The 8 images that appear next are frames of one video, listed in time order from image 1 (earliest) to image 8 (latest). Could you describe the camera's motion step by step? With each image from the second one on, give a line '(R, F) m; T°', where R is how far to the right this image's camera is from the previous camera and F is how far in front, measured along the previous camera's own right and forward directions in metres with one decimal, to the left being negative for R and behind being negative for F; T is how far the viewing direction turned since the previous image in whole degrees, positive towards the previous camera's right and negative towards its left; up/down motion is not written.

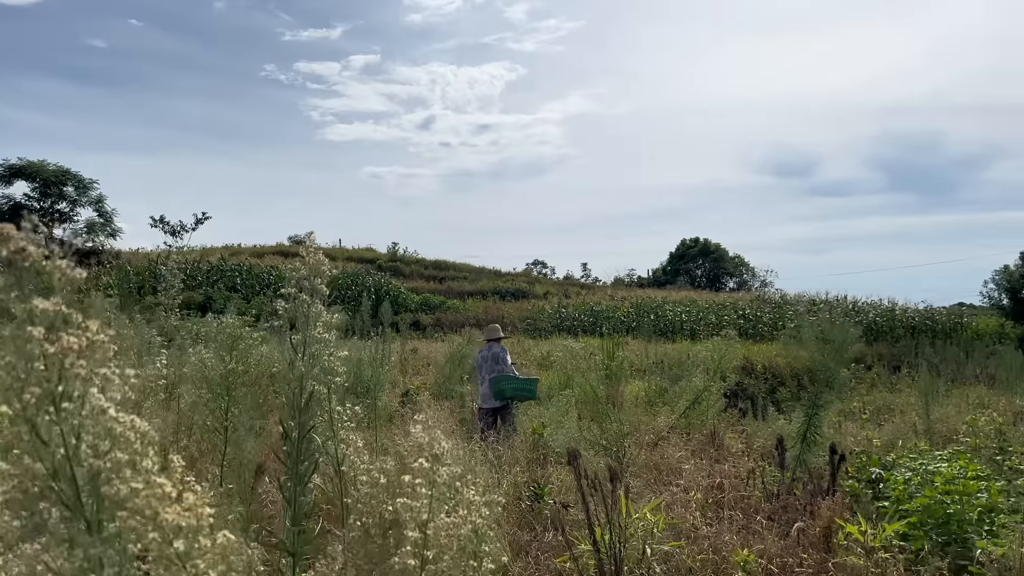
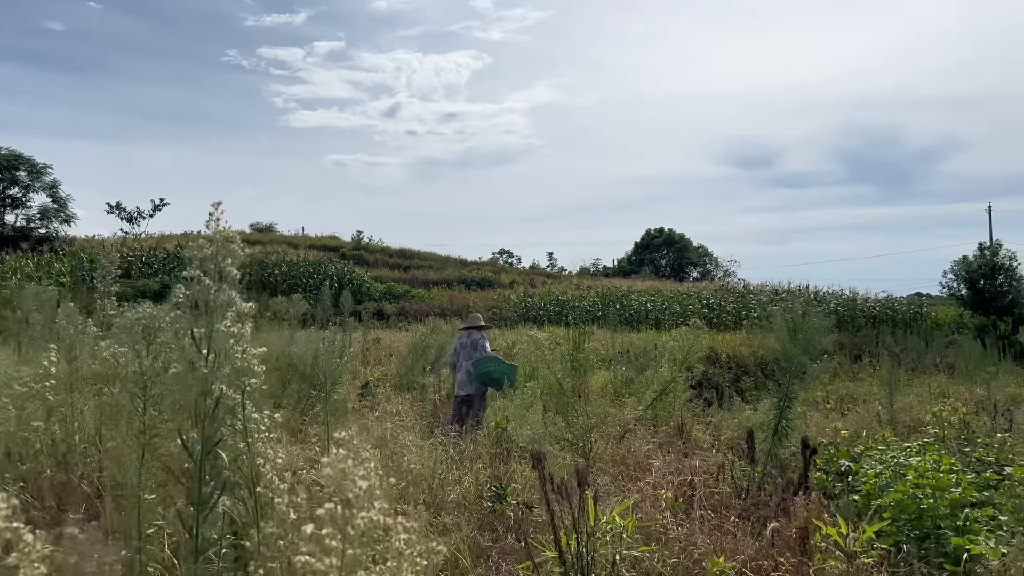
(0.0, +0.2) m; +2°
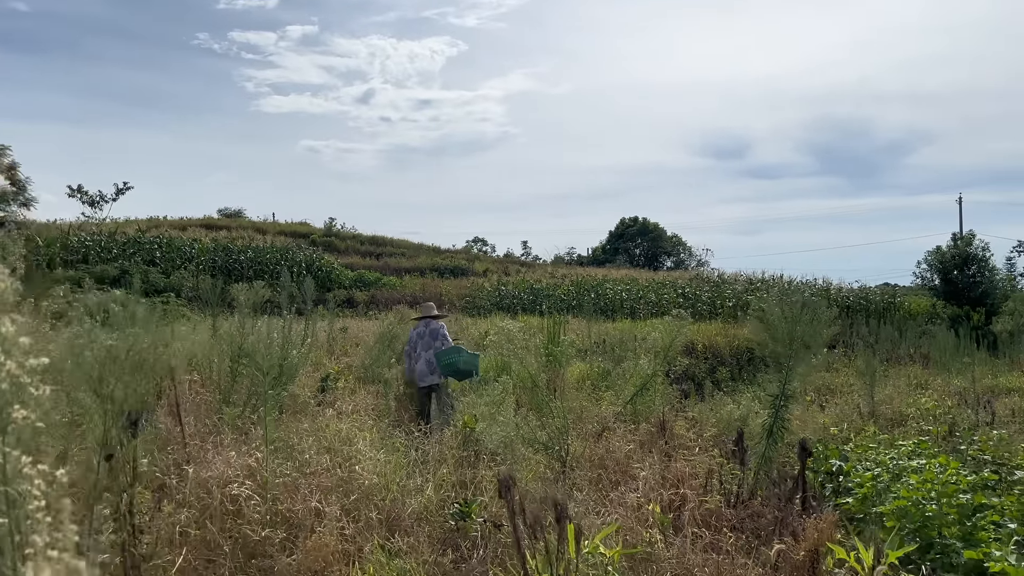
(0.0, +0.4) m; +2°
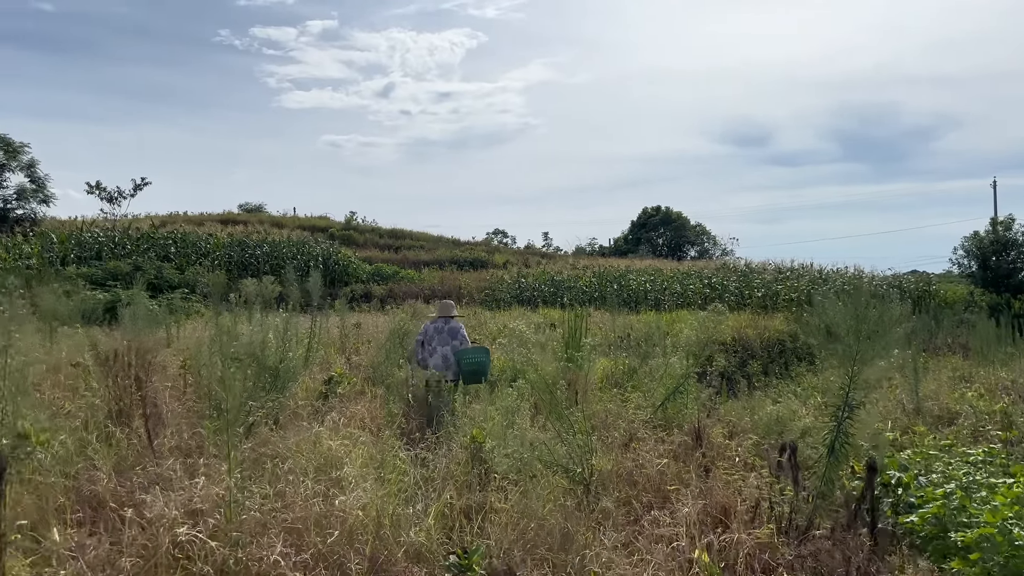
(0.0, +0.5) m; -2°
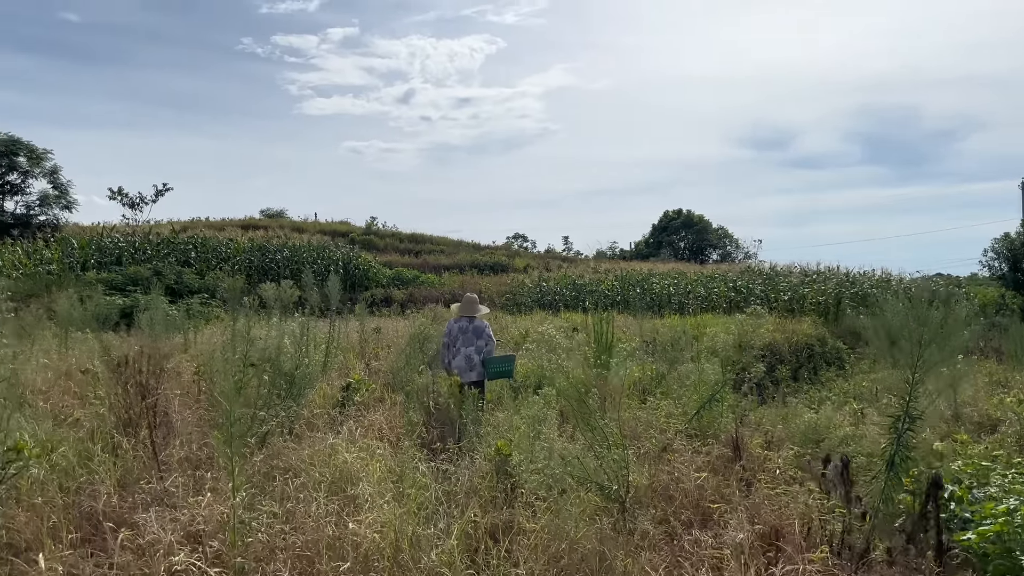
(0.0, +0.2) m; -1°
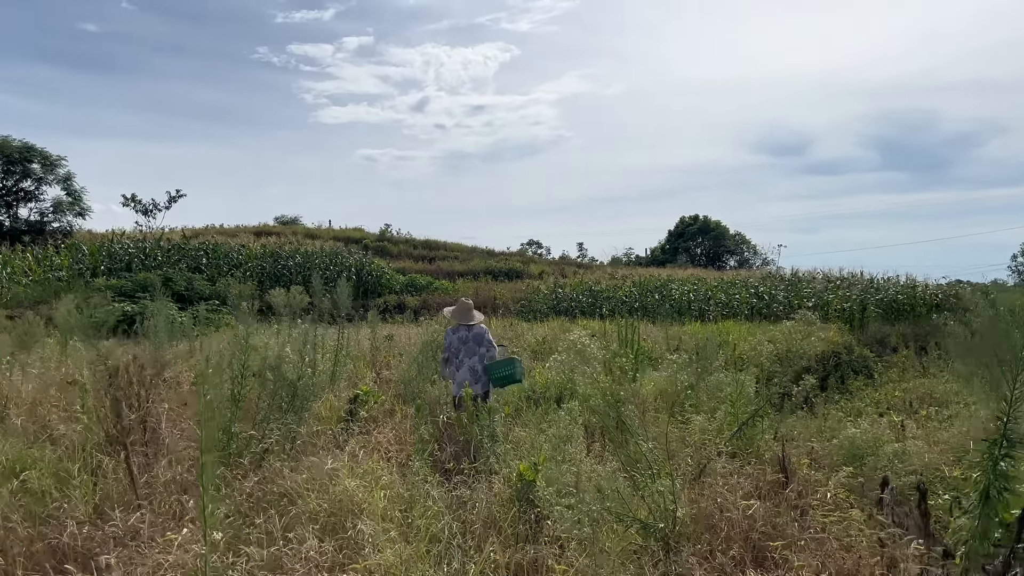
(0.0, +0.4) m; -1°
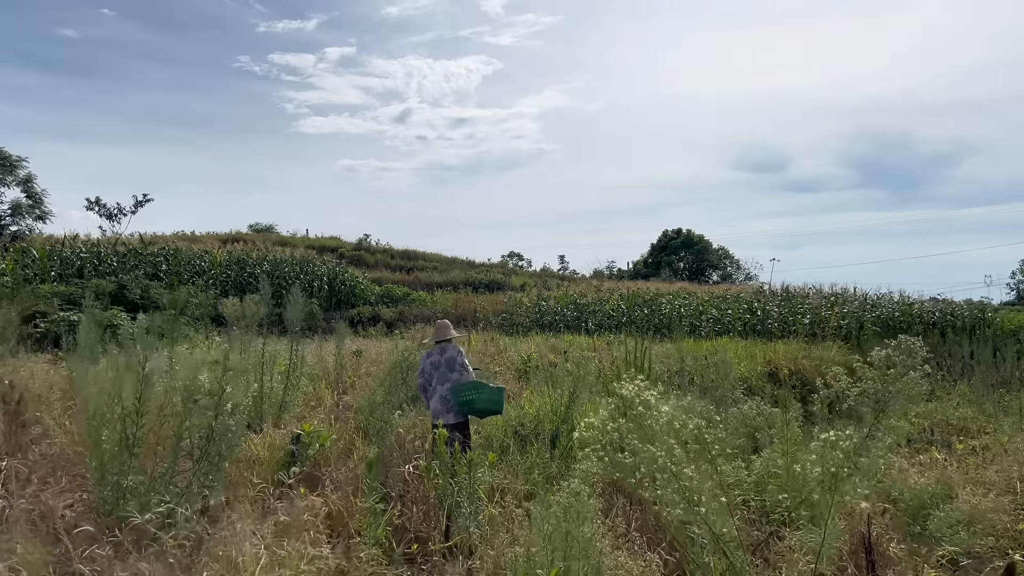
(0.0, +1.0) m; +1°
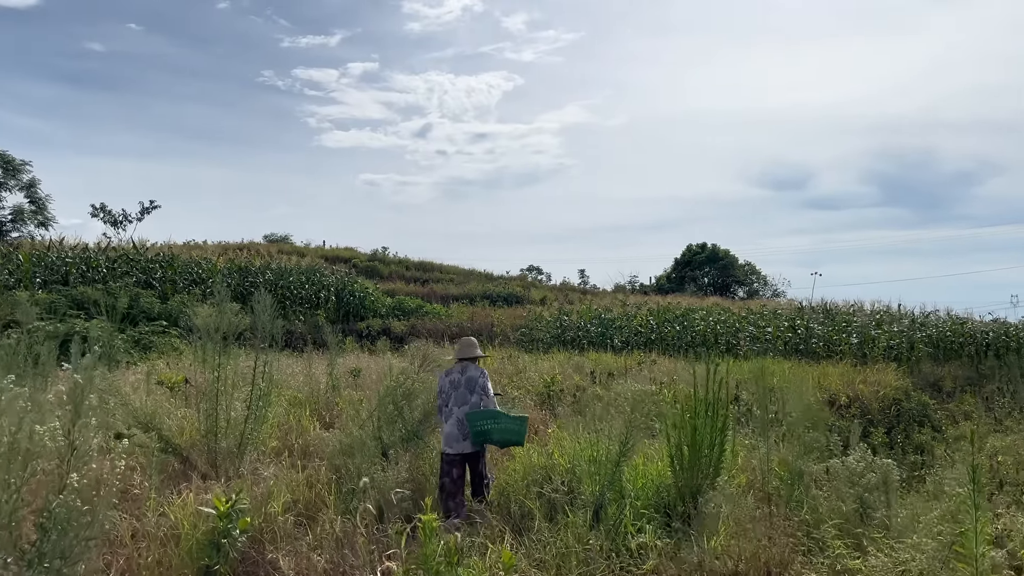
(0.0, +1.2) m; -1°
